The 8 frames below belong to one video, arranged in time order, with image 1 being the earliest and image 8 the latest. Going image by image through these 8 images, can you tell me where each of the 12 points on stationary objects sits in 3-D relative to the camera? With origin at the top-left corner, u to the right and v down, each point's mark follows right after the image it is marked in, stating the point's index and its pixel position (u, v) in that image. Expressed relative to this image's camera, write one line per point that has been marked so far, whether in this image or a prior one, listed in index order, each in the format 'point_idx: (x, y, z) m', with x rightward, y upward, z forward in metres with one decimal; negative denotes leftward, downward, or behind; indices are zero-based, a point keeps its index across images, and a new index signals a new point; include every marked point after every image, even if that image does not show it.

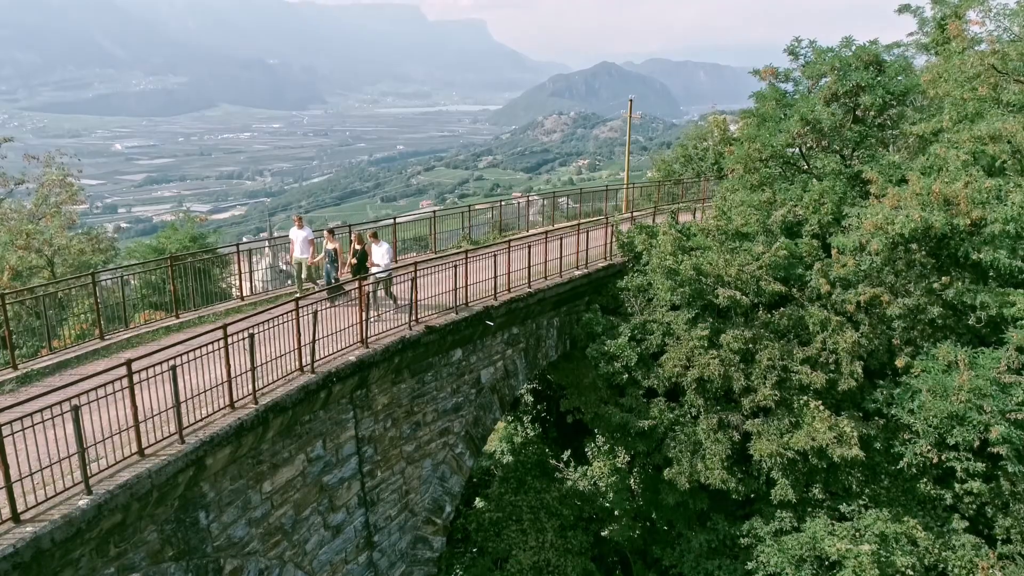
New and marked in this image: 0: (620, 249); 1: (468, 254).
0: (+2.1, +0.7, +14.7) m
1: (-0.7, +0.5, +12.2) m
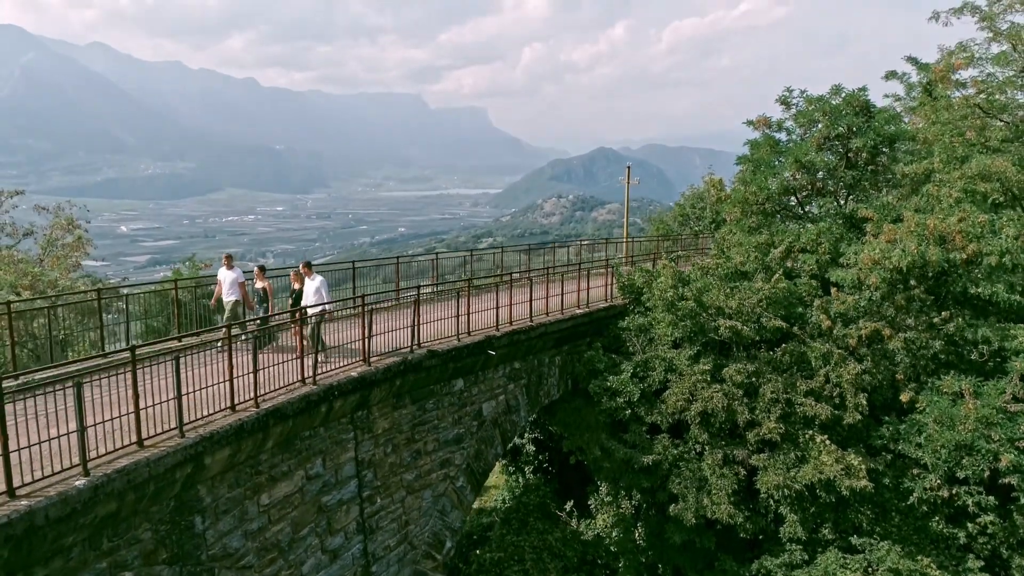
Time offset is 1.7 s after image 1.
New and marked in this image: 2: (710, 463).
0: (+2.1, -0.1, +14.8) m
1: (-0.7, 0.0, +12.3) m
2: (+3.1, -2.8, +12.2) m
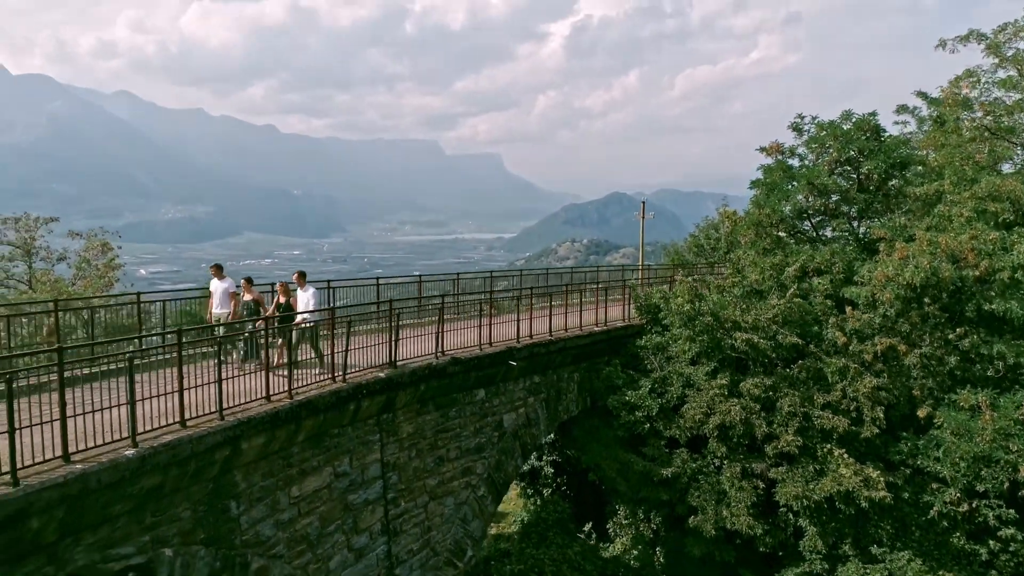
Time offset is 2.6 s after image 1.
0: (+2.5, -0.4, +15.0) m
1: (-0.3, -0.2, +12.6) m
2: (+3.5, -3.0, +12.3) m
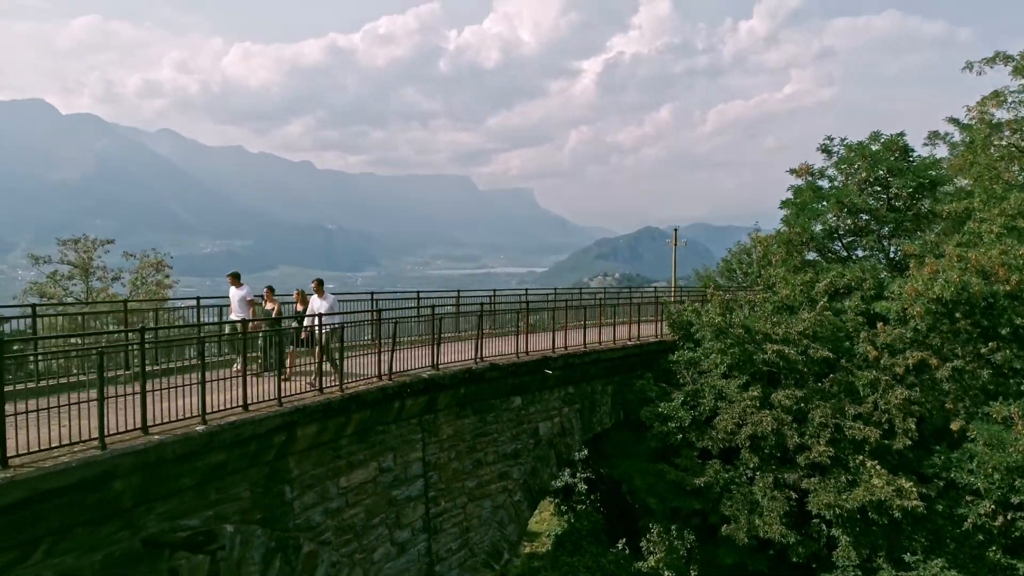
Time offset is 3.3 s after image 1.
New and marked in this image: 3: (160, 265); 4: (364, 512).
0: (+3.2, -0.8, +15.4) m
1: (+0.3, -0.4, +13.1) m
2: (+4.0, -3.2, +12.5) m
3: (-8.9, +0.5, +19.3) m
4: (-1.8, -2.7, +9.3) m
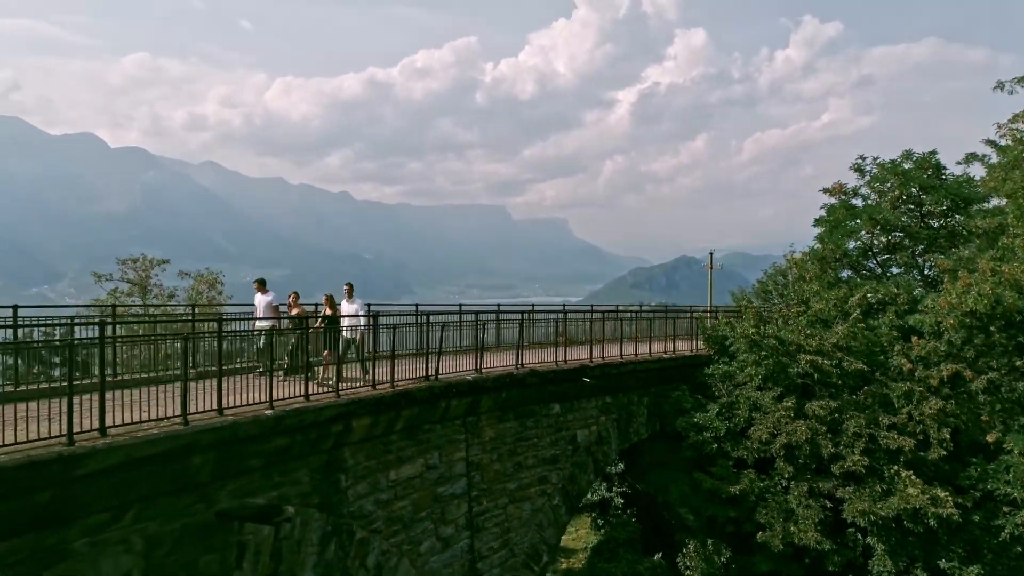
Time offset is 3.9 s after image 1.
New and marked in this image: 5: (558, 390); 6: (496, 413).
0: (+4.0, -1.1, +15.7) m
1: (+0.9, -0.6, +13.6) m
2: (+4.7, -3.4, +12.7) m
3: (-7.9, +0.1, +20.3) m
4: (-1.3, -2.8, +9.8) m
5: (+0.7, -1.7, +12.5) m
6: (-0.2, -1.8, +11.4) m
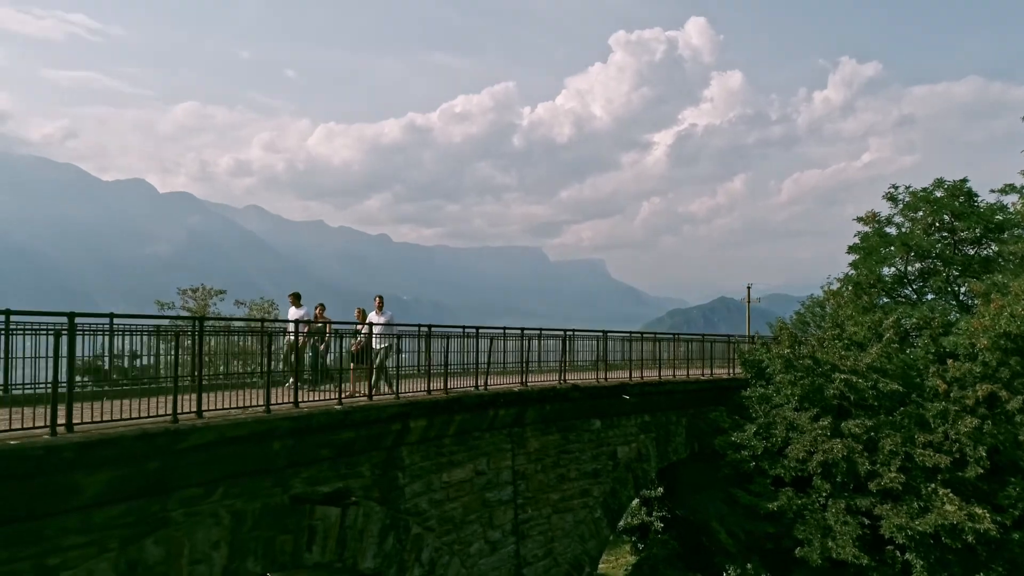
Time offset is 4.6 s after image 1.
0: (+4.8, -1.6, +16.1) m
1: (+1.7, -1.0, +14.2) m
2: (+5.4, -3.7, +12.9) m
3: (-6.8, -0.7, +21.3) m
4: (-0.7, -3.0, +10.3) m
5: (+1.5, -2.0, +13.1) m
6: (+0.4, -2.1, +12.0) m
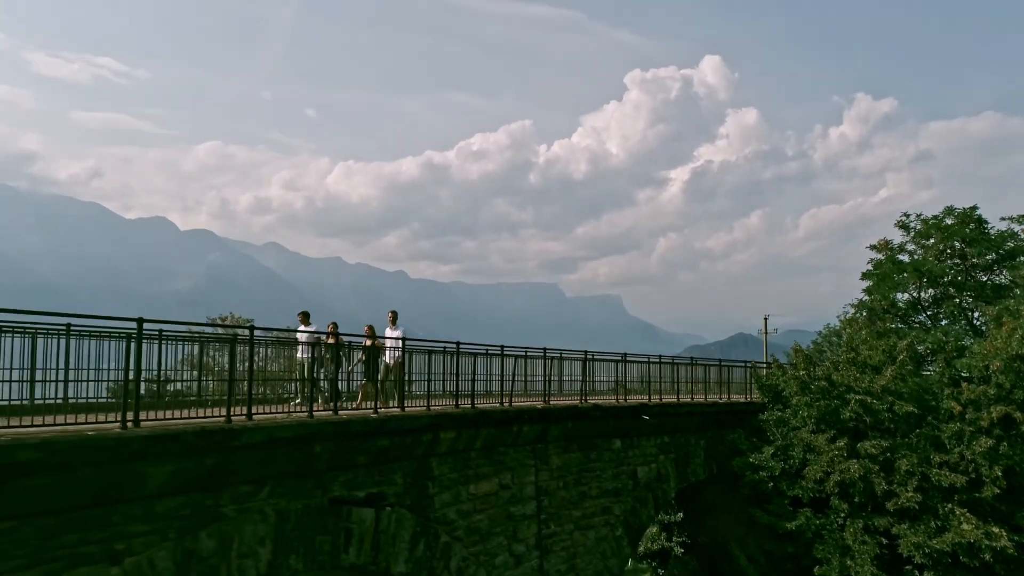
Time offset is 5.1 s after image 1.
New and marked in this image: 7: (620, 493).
0: (+5.3, -2.1, +16.5) m
1: (+2.1, -1.5, +14.6) m
2: (+5.8, -4.1, +13.1) m
3: (-6.2, -1.5, +21.9) m
4: (-0.3, -3.2, +10.7) m
5: (+1.9, -2.4, +13.5) m
6: (+0.8, -2.5, +12.4) m
7: (+1.9, -3.6, +13.5) m
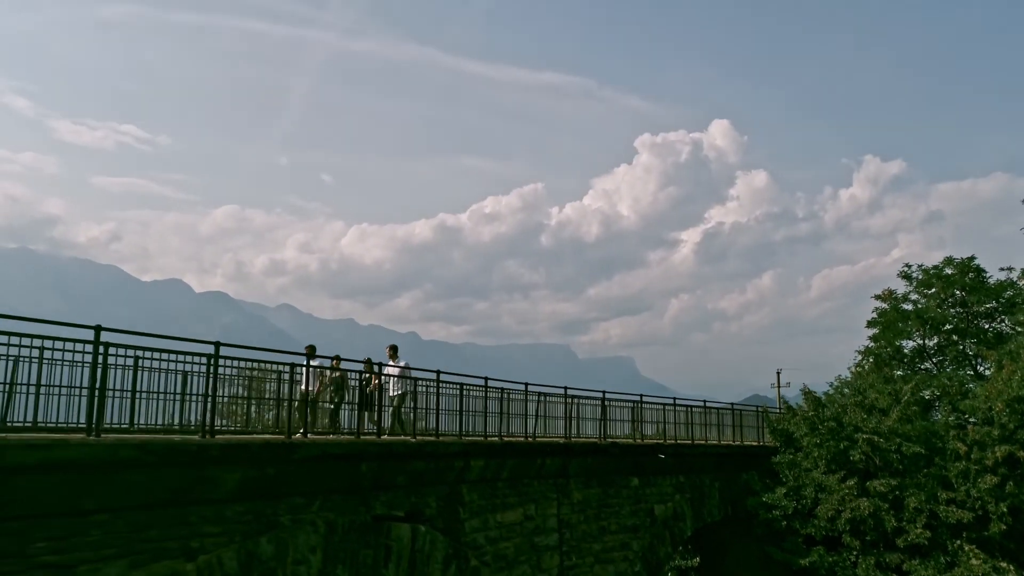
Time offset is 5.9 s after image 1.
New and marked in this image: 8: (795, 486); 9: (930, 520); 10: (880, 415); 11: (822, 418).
0: (+5.7, -3.2, +17.0) m
1: (+2.6, -2.4, +15.3) m
2: (+6.2, -4.9, +13.6) m
3: (-5.7, -3.0, +22.7) m
4: (0.0, -3.8, +11.3) m
5: (+2.3, -3.2, +14.1) m
6: (+1.2, -3.2, +13.0) m
7: (+2.3, -4.4, +14.0) m
8: (+5.6, -3.9, +15.3) m
9: (+7.5, -4.2, +13.8) m
10: (+7.6, -2.7, +15.9) m
11: (+6.2, -2.6, +15.5) m
